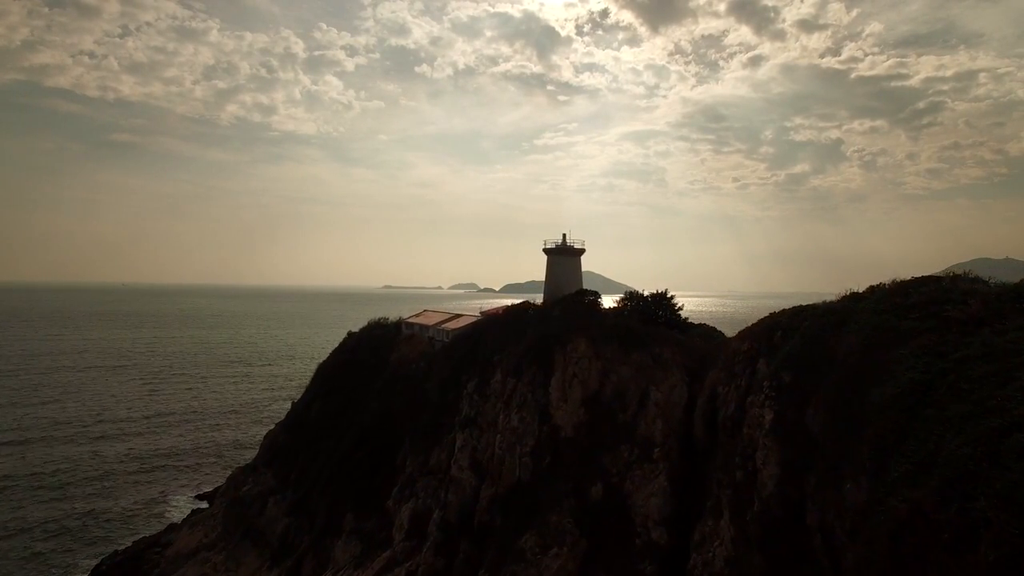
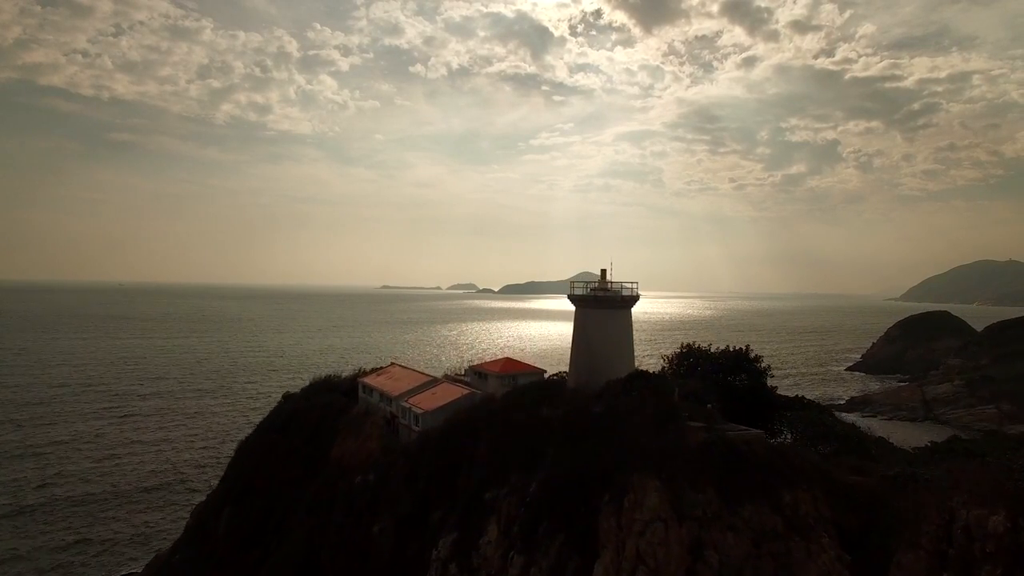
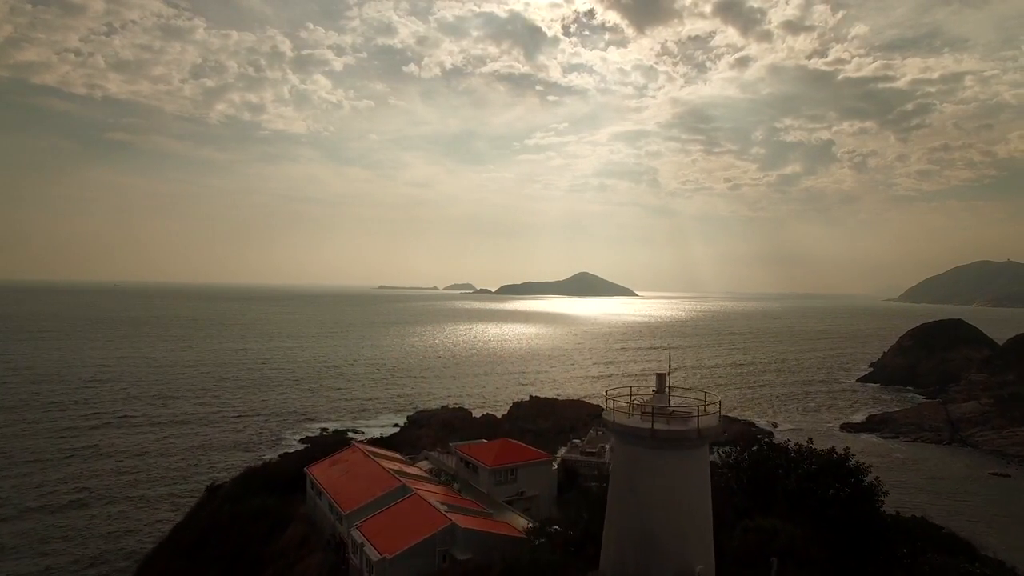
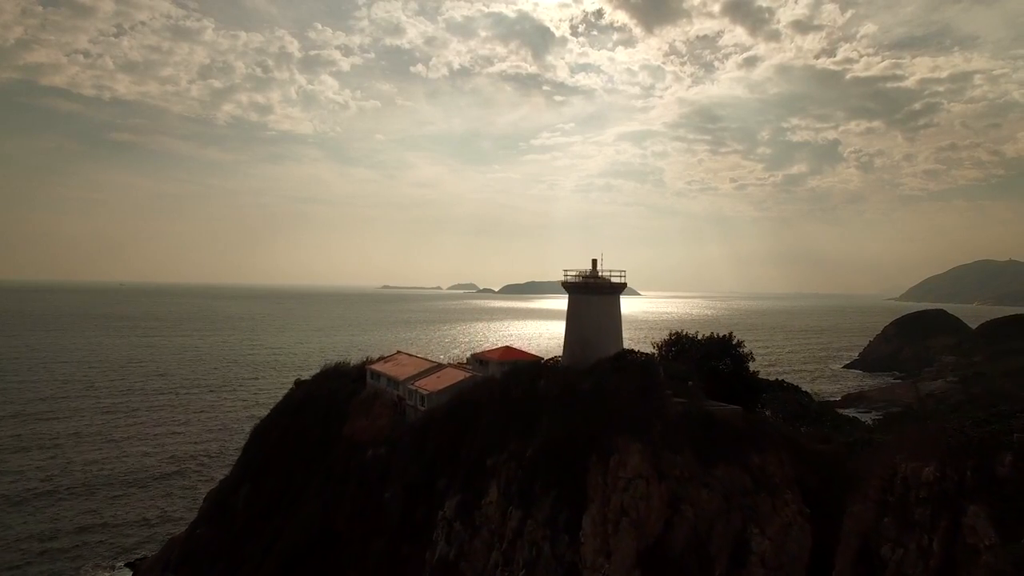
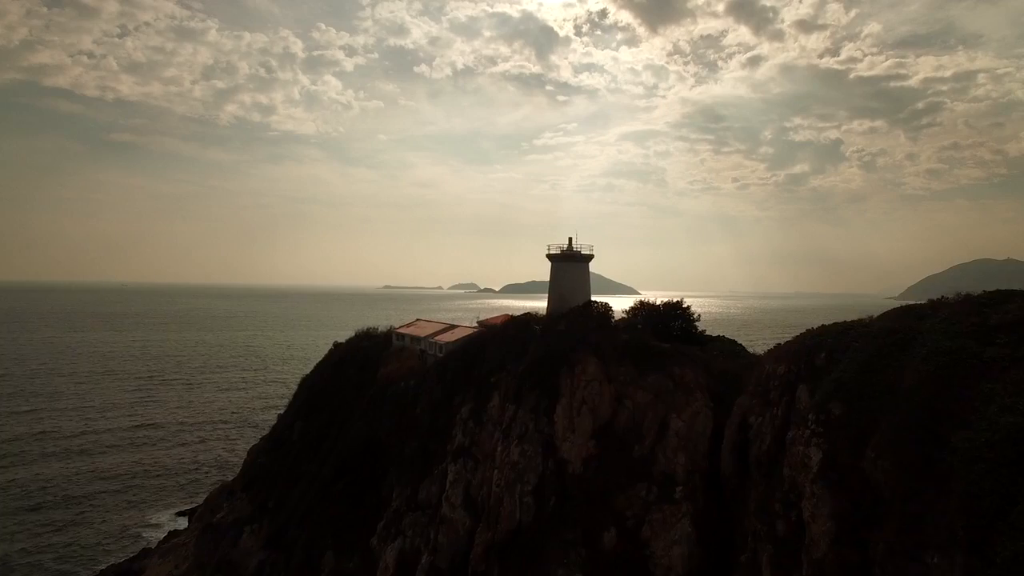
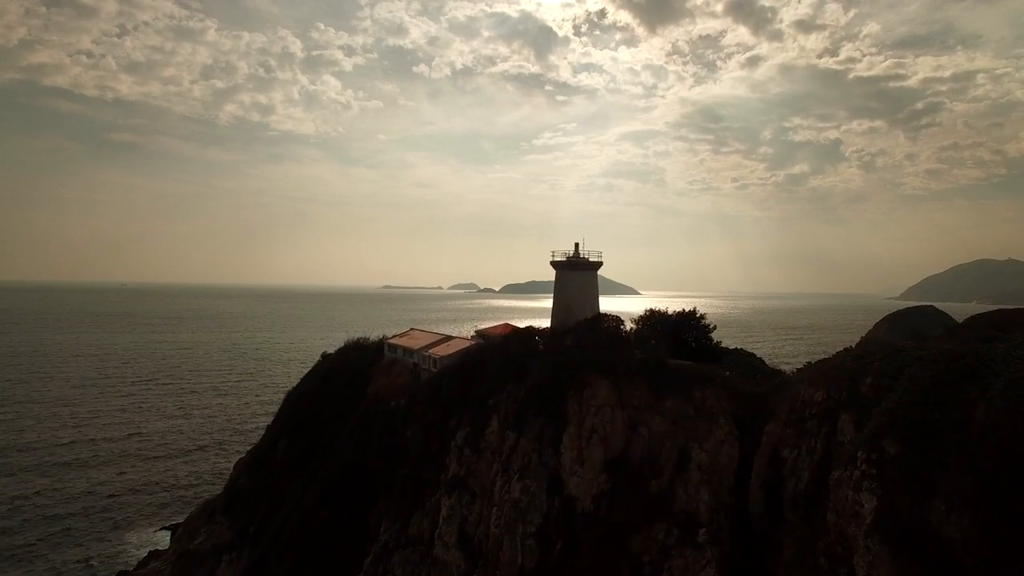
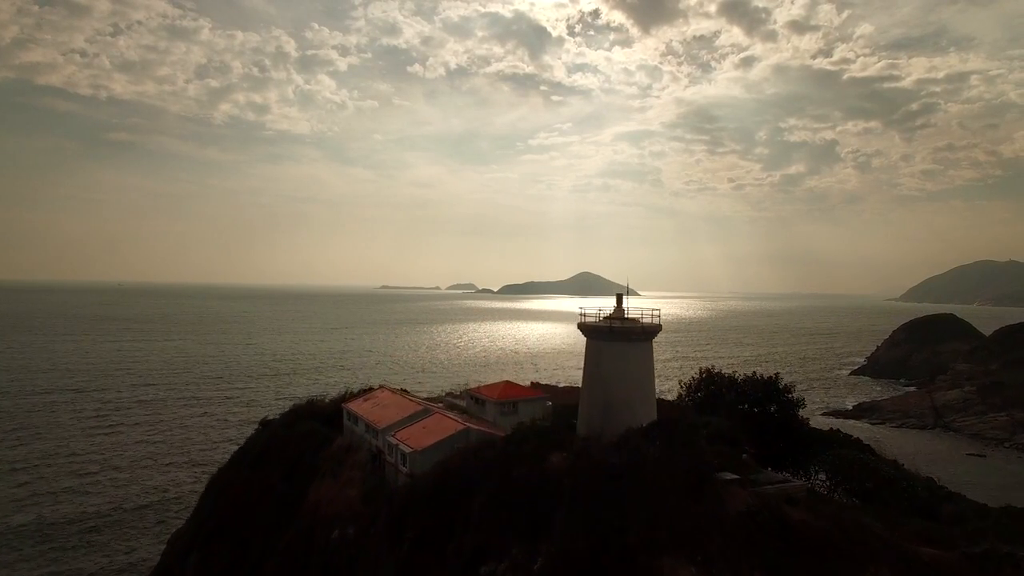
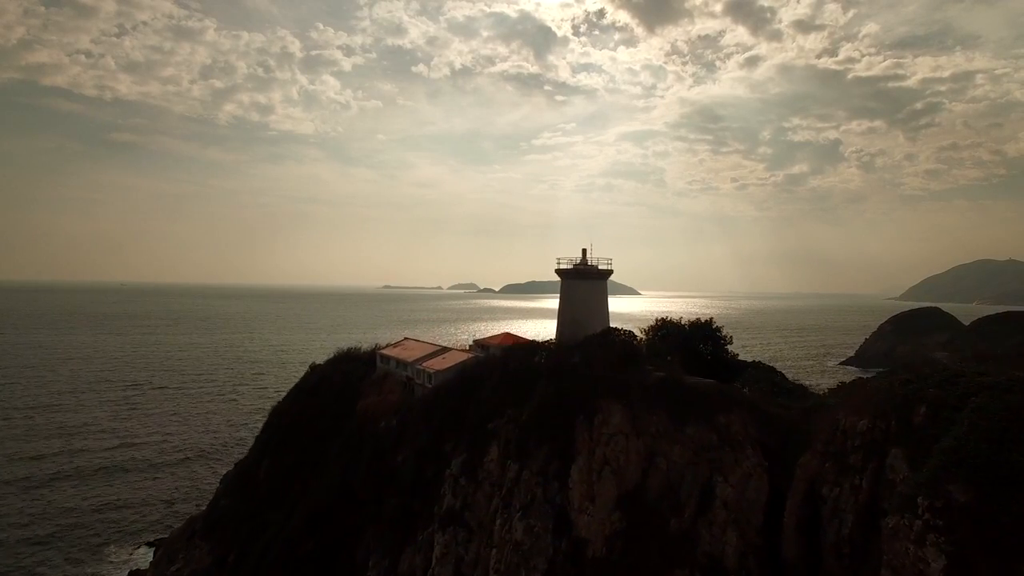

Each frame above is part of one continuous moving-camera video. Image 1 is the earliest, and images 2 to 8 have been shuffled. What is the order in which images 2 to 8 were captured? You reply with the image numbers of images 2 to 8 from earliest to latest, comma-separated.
5, 6, 8, 4, 2, 7, 3
